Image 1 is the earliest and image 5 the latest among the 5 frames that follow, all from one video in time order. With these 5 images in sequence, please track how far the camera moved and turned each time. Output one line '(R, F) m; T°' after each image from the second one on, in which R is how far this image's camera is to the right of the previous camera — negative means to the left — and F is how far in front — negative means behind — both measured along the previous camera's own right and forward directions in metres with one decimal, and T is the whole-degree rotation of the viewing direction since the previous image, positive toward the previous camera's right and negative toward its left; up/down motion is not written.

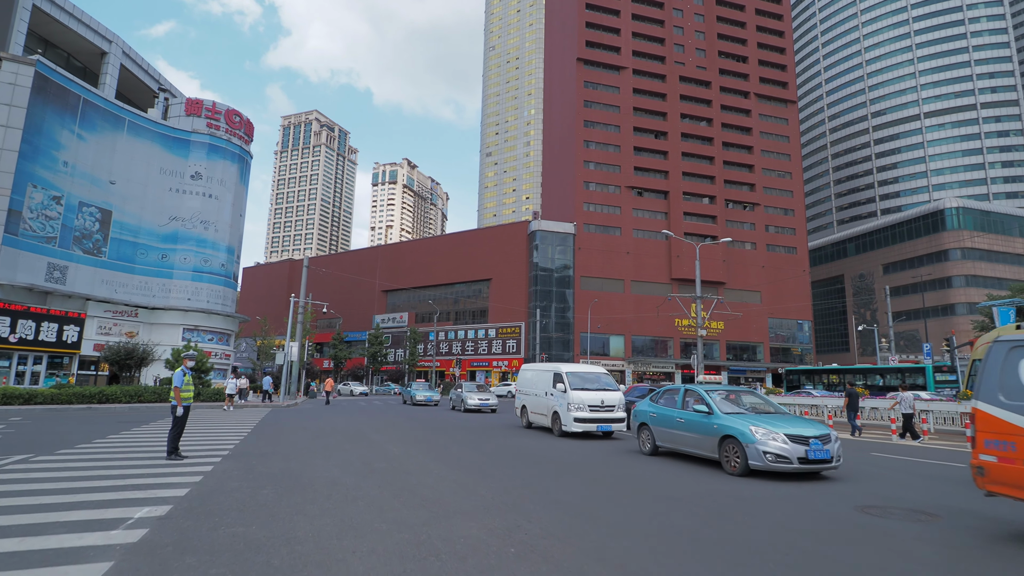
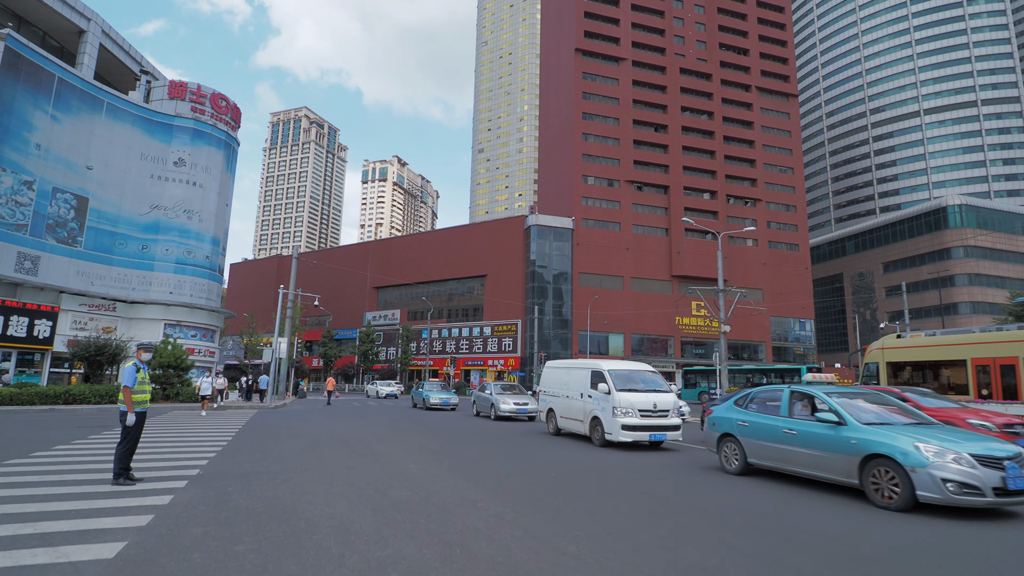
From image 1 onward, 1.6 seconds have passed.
(-0.8, +2.1) m; +1°
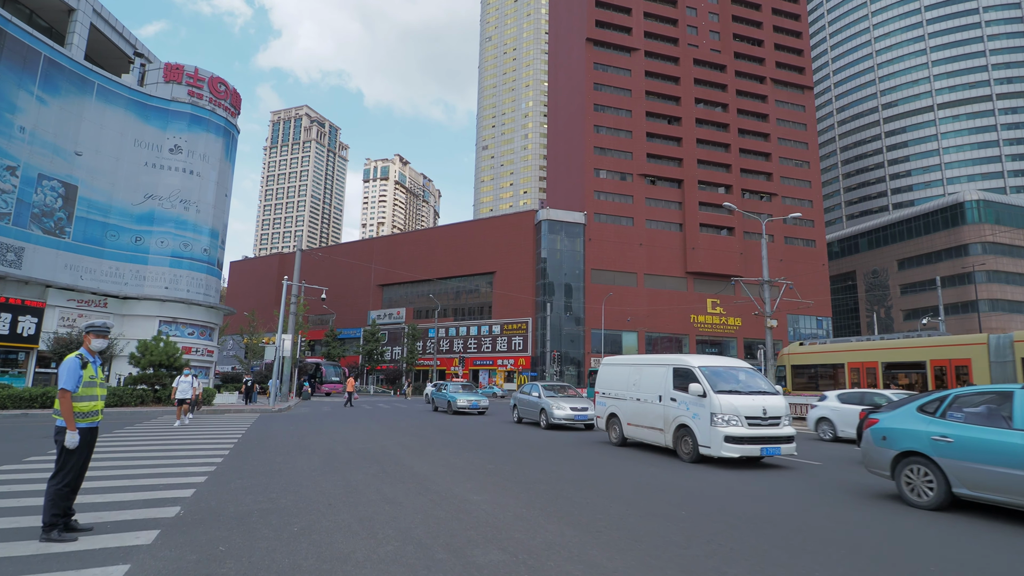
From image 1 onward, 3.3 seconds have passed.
(-1.1, +2.2) m; 0°
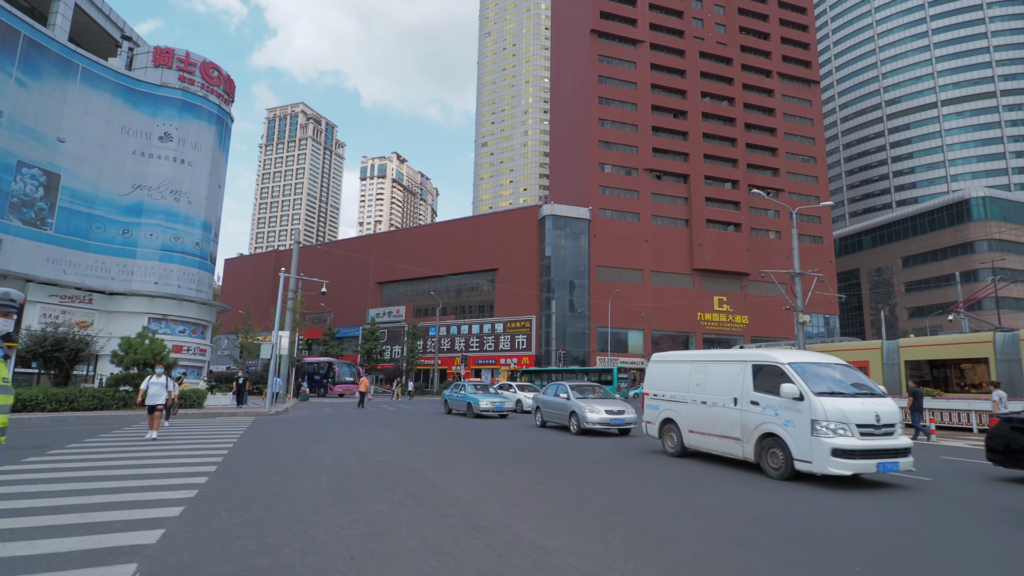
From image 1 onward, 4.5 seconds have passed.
(-0.7, +1.6) m; 0°
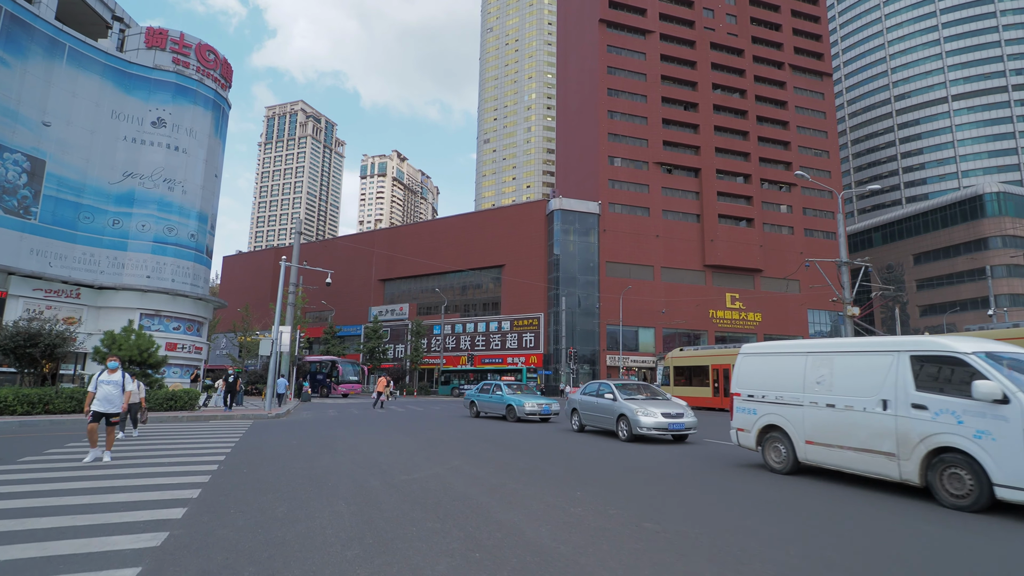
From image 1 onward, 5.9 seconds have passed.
(-0.9, +1.9) m; 0°
